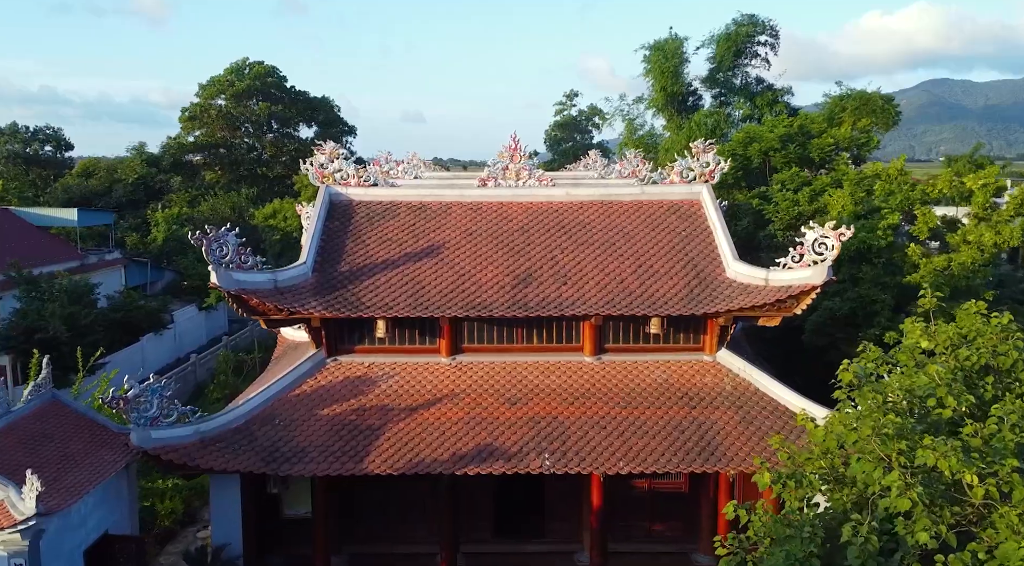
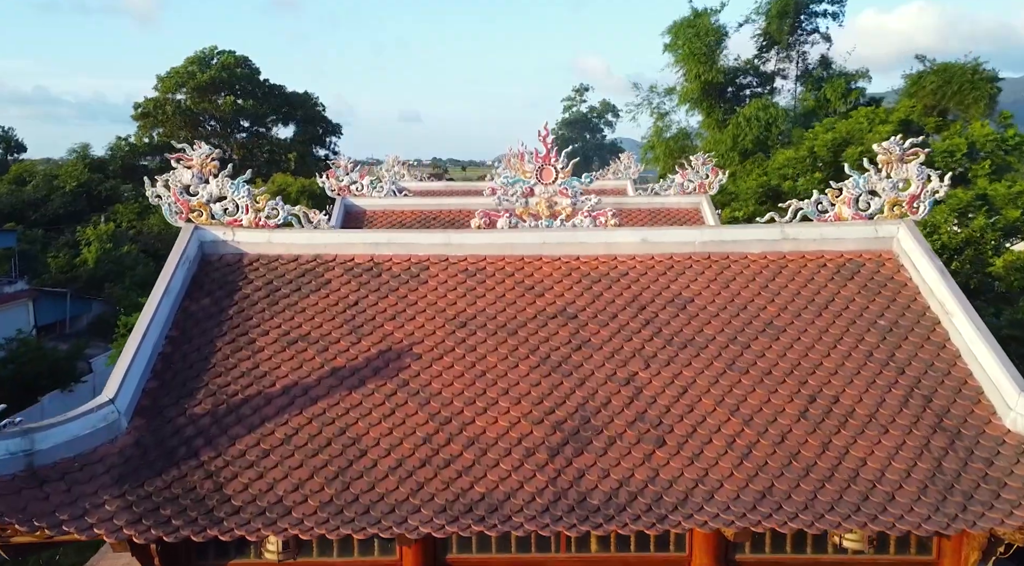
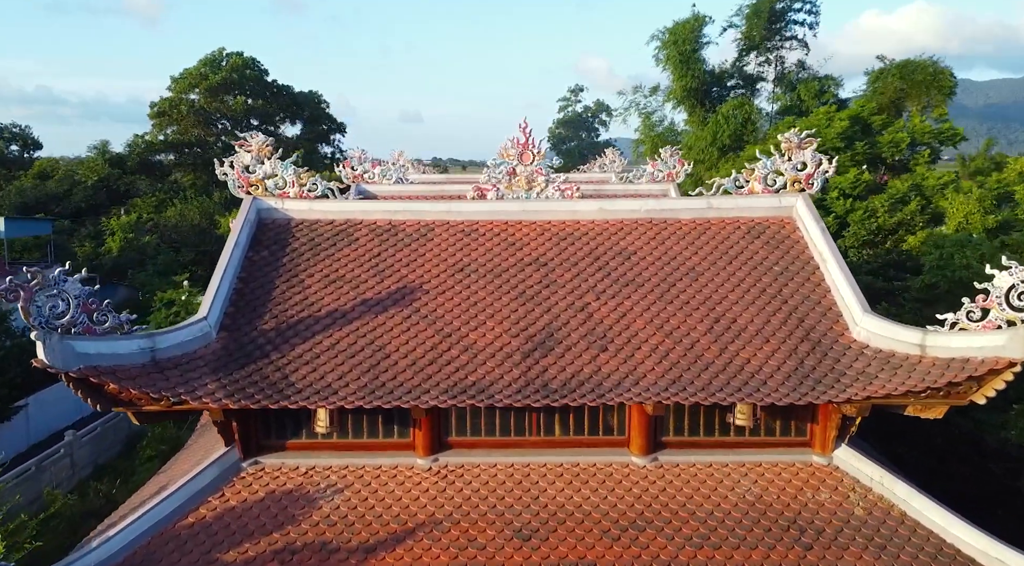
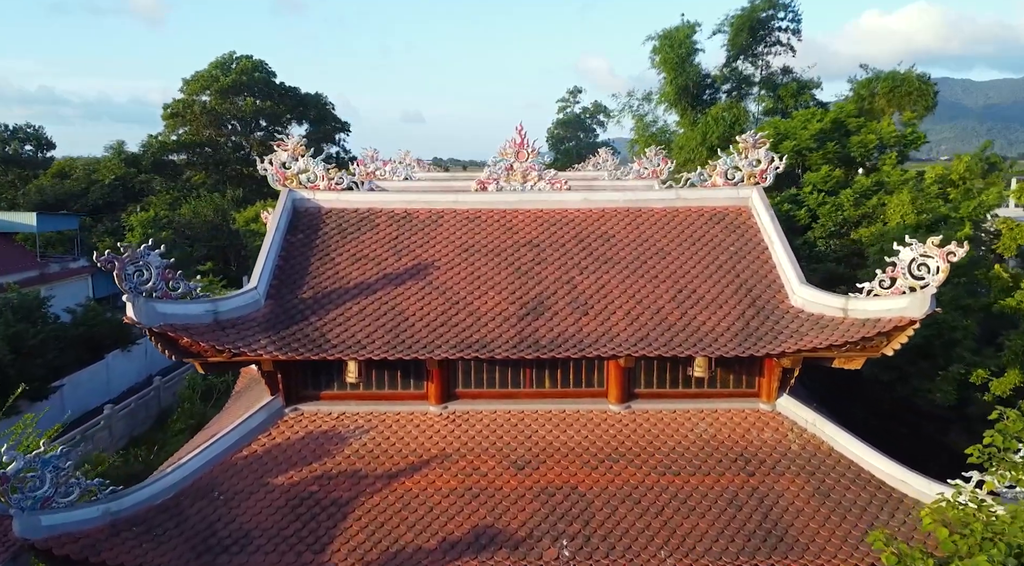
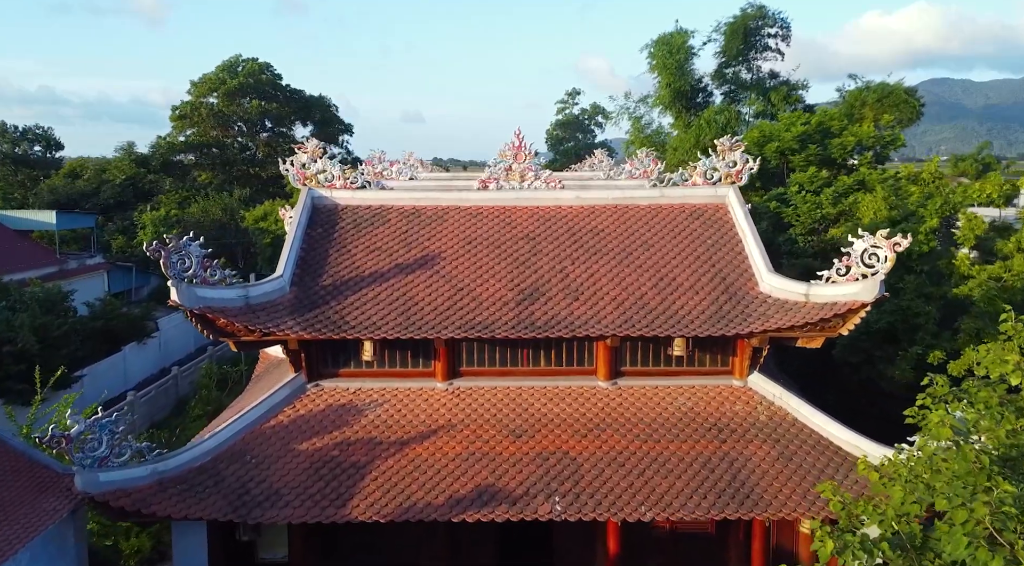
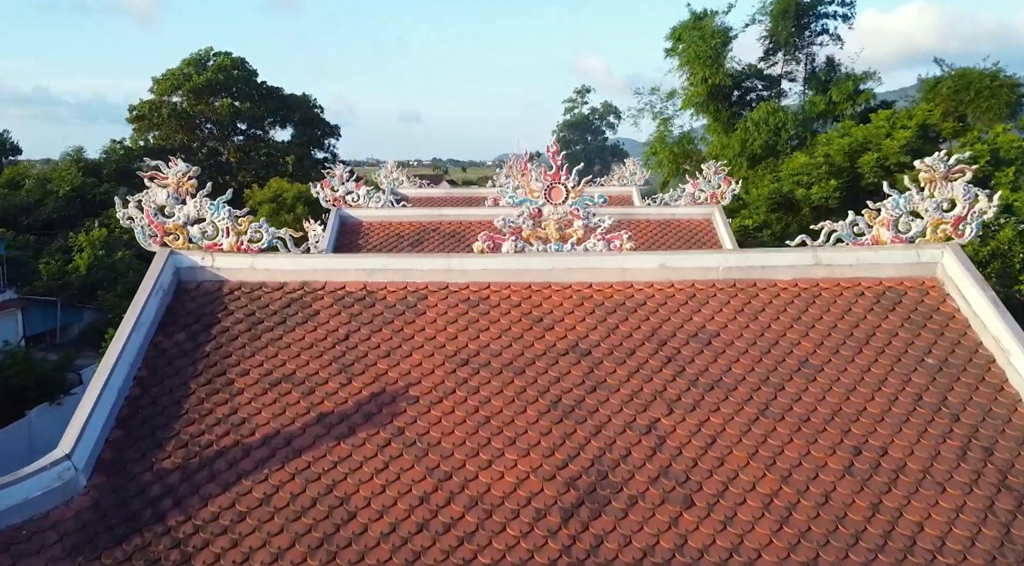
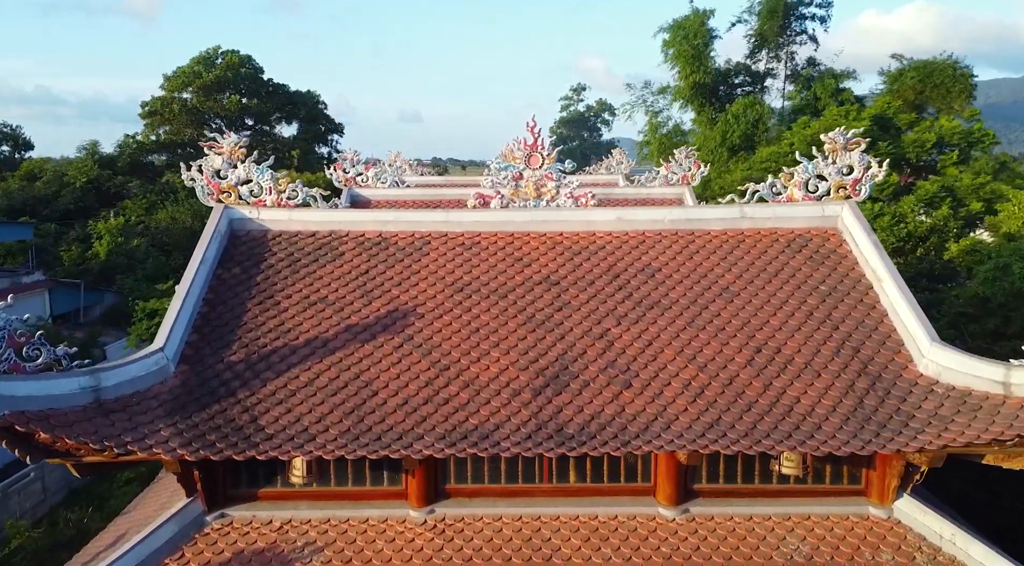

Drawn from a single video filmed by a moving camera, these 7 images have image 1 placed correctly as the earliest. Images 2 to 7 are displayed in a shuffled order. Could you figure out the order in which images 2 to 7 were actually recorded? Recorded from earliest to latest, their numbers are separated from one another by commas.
5, 4, 3, 7, 2, 6
